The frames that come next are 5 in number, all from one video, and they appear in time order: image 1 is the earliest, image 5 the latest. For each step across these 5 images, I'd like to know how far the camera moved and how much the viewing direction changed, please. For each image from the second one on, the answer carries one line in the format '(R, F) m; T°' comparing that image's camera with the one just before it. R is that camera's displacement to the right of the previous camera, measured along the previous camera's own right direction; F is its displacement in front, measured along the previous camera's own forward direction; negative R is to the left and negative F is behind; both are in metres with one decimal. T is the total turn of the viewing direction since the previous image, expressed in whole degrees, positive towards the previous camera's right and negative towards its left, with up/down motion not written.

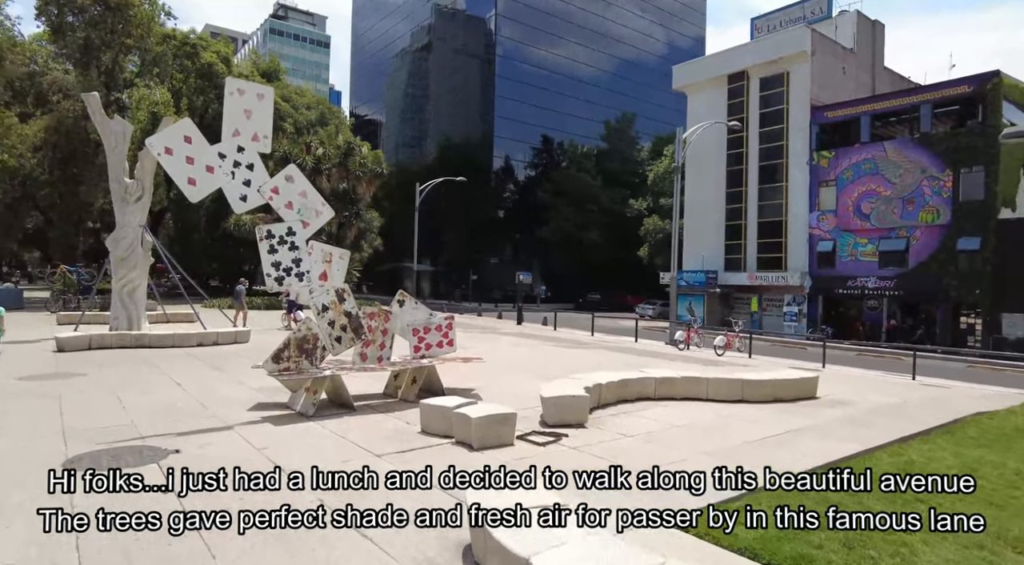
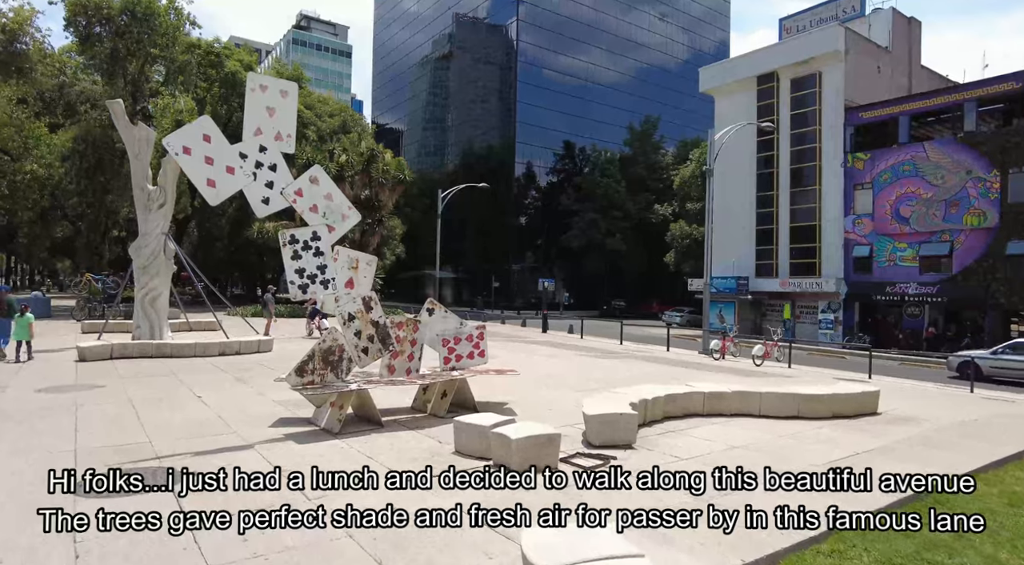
(-0.2, +0.6) m; -2°
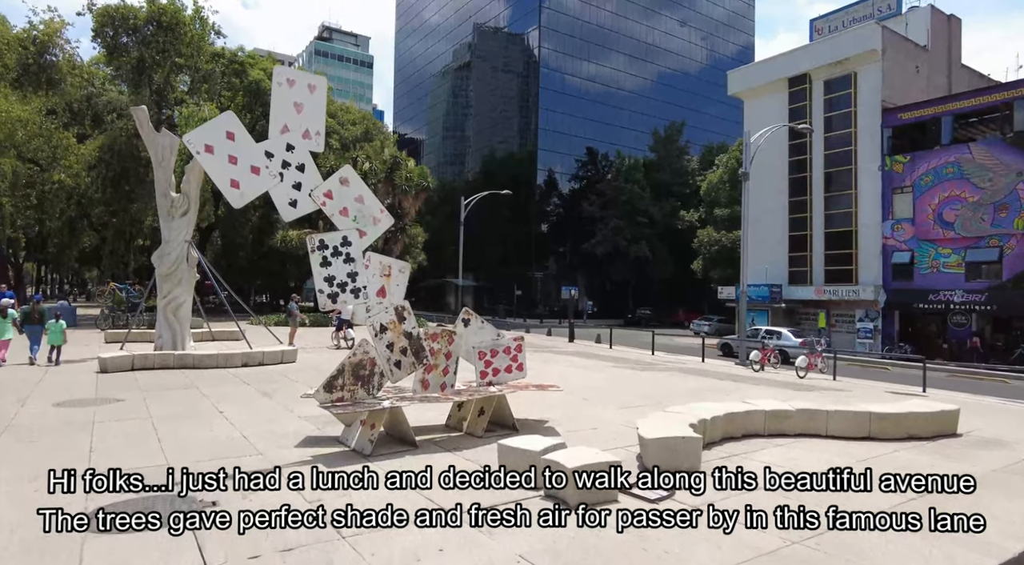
(-0.3, +0.6) m; -2°
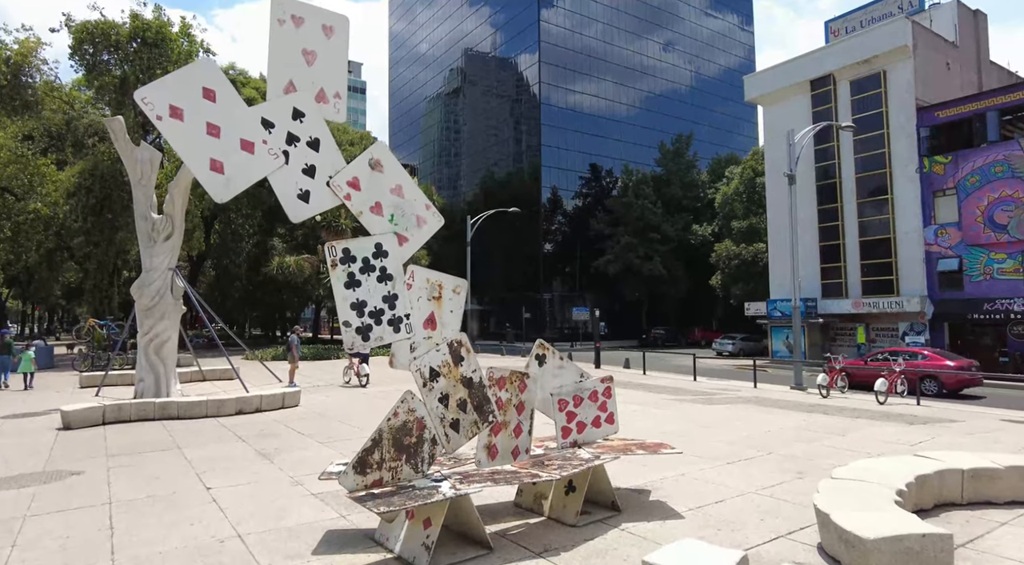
(-0.9, +2.3) m; 0°
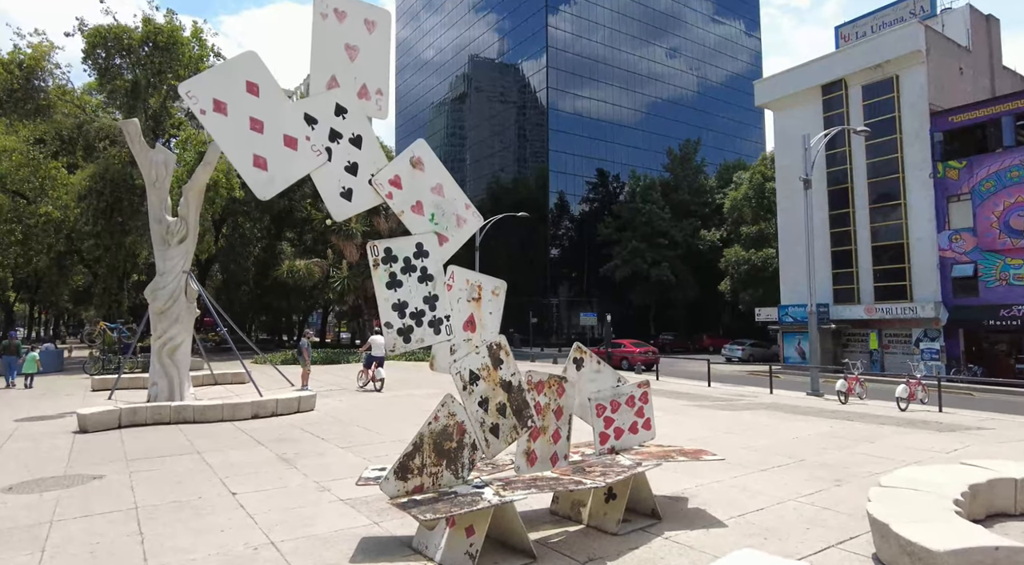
(-0.3, +0.1) m; 0°
